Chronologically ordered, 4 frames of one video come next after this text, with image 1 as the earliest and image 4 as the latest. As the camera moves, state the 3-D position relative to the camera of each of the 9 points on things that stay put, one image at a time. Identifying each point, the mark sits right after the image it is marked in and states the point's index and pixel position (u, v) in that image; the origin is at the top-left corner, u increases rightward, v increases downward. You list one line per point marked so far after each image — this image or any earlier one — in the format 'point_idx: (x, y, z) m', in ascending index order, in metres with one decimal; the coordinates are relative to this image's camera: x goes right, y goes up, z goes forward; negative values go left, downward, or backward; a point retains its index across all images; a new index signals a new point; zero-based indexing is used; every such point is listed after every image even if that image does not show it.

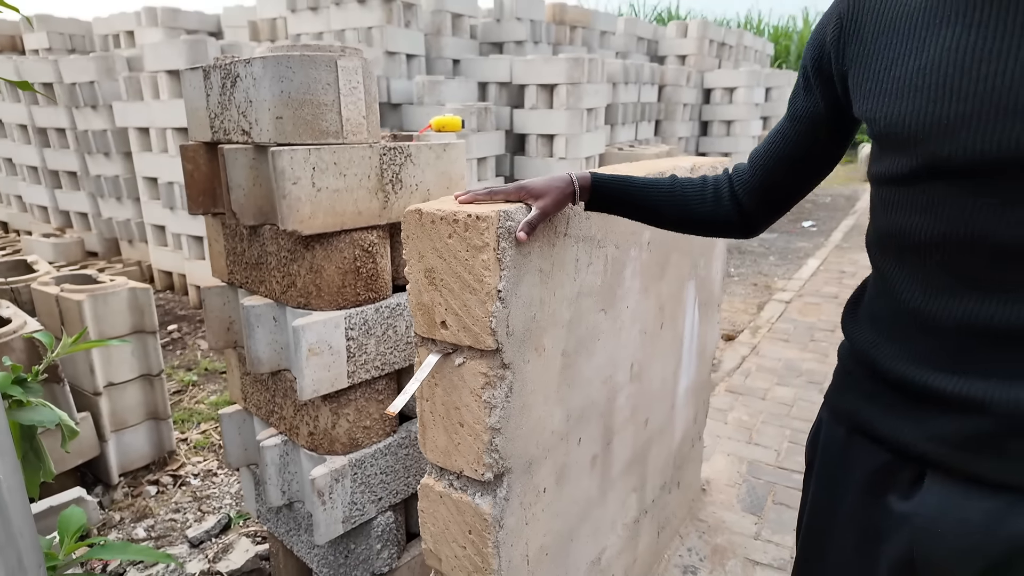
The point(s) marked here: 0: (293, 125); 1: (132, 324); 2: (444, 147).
0: (-0.6, +0.4, +1.6) m
1: (-1.7, -0.2, +2.8) m
2: (-0.2, +0.4, +1.8) m
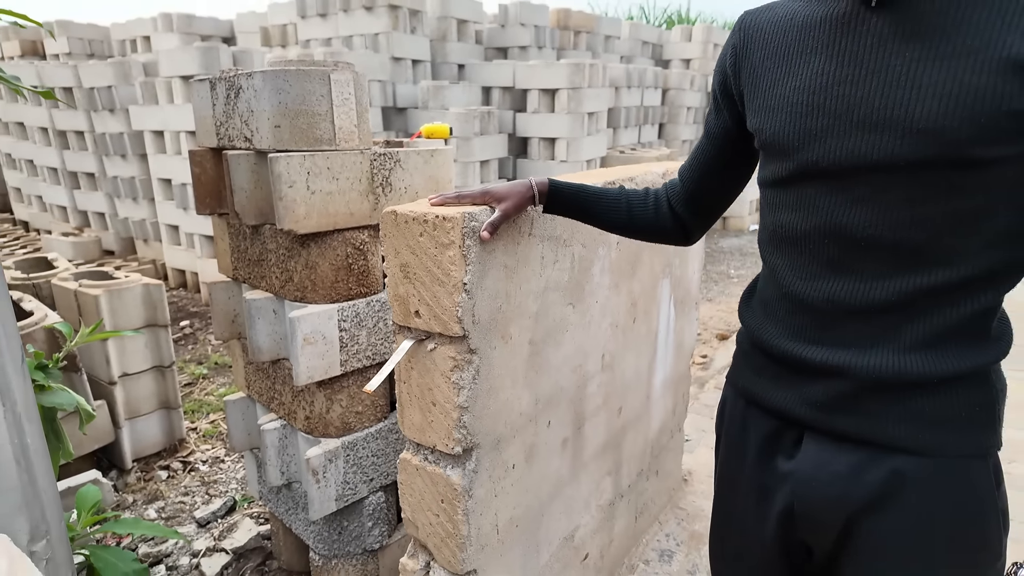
0: (-0.6, +0.4, +1.7) m
1: (-1.8, -0.1, +2.9) m
2: (-0.2, +0.4, +1.9) m
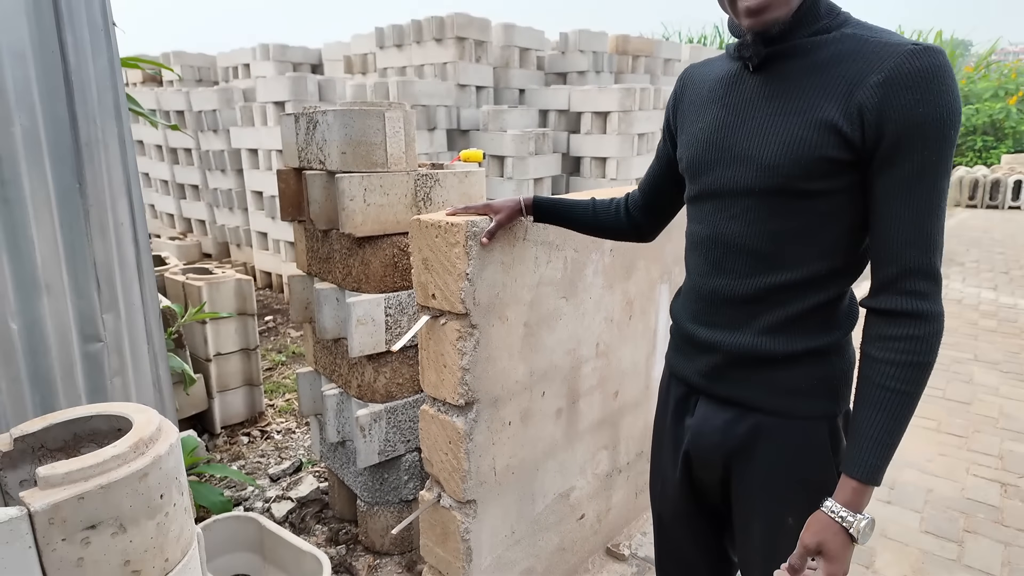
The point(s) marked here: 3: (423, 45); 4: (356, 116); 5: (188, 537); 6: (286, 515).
0: (-0.6, +0.5, +2.2) m
1: (-1.6, -0.1, +3.5) m
2: (-0.2, +0.4, +2.4) m
3: (-0.9, +2.5, +6.2) m
4: (-0.6, +0.6, +2.2) m
5: (-0.6, -0.5, +1.2) m
6: (-1.0, -1.0, +2.8) m
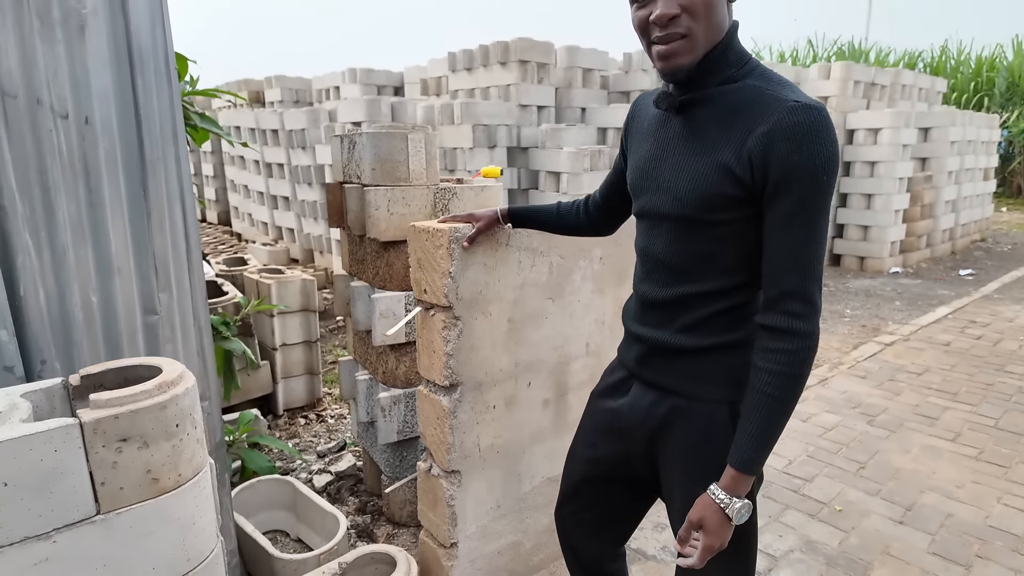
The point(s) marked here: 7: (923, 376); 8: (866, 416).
0: (-0.6, +0.5, +2.6) m
1: (-1.4, -0.1, +4.0) m
2: (-0.1, +0.4, +2.7) m
3: (-0.2, +2.4, +6.6) m
4: (-0.5, +0.6, +2.5) m
5: (-0.8, -0.4, +1.5) m
6: (-1.0, -1.0, +3.1) m
7: (+3.2, -0.7, +4.8) m
8: (+2.3, -0.8, +4.0) m
